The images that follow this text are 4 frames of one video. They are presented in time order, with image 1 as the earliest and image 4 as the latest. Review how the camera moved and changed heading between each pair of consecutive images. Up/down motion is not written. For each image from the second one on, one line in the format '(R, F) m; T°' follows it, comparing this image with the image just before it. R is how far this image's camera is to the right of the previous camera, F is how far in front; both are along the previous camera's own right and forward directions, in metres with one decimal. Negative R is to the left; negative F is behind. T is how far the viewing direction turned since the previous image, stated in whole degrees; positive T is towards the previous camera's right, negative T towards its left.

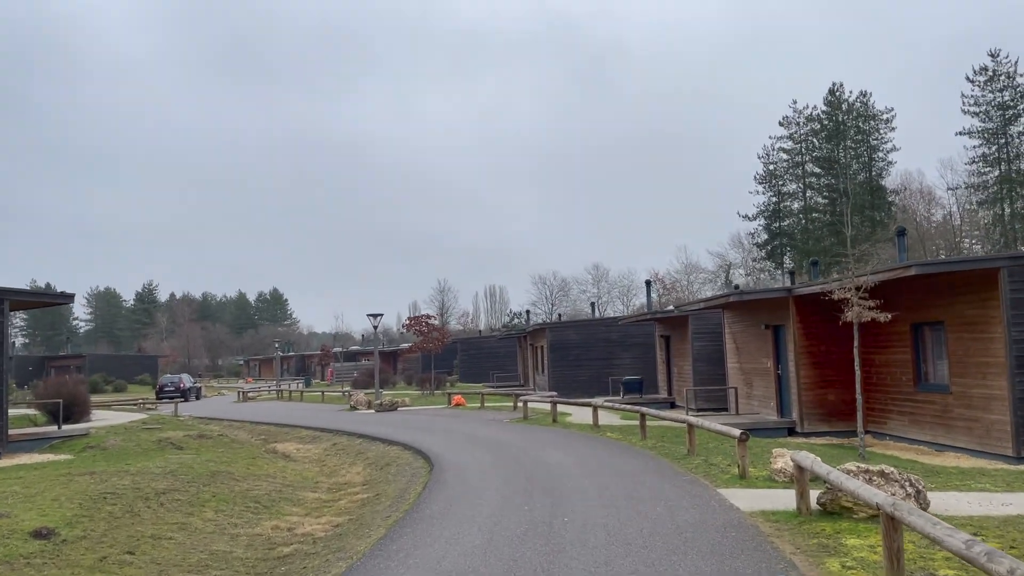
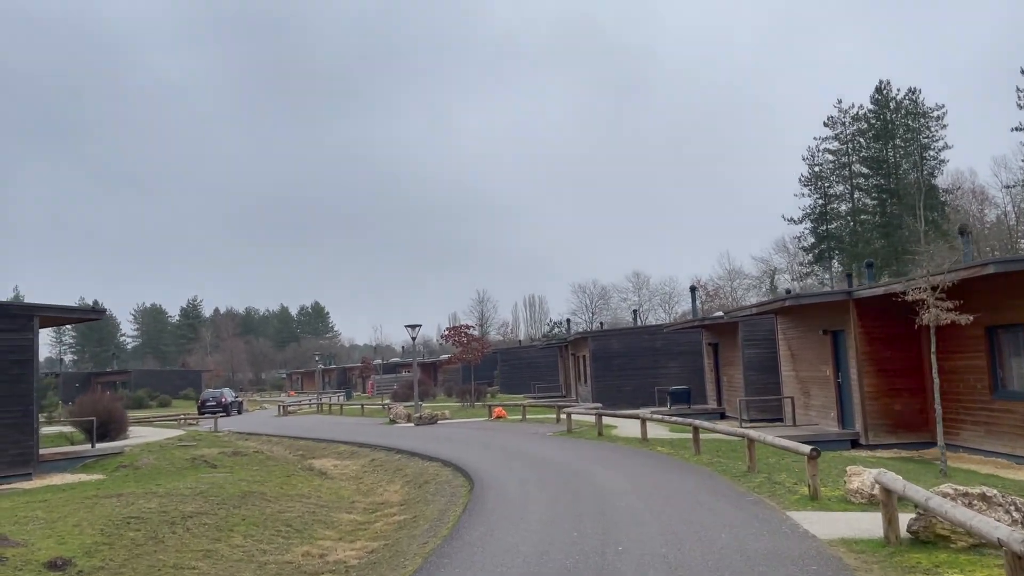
(0.0, +0.8) m; -3°
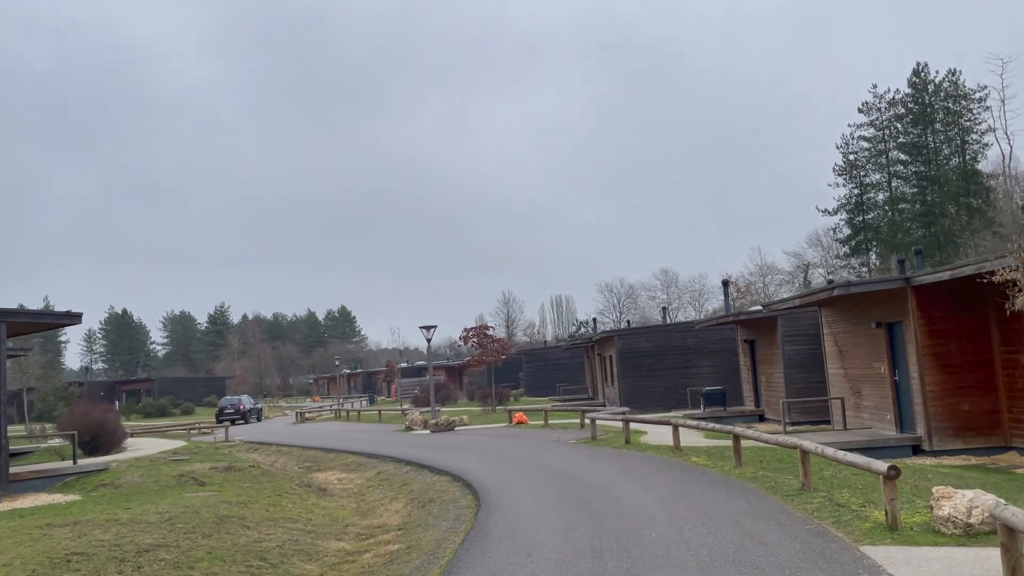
(+0.3, +1.6) m; -2°
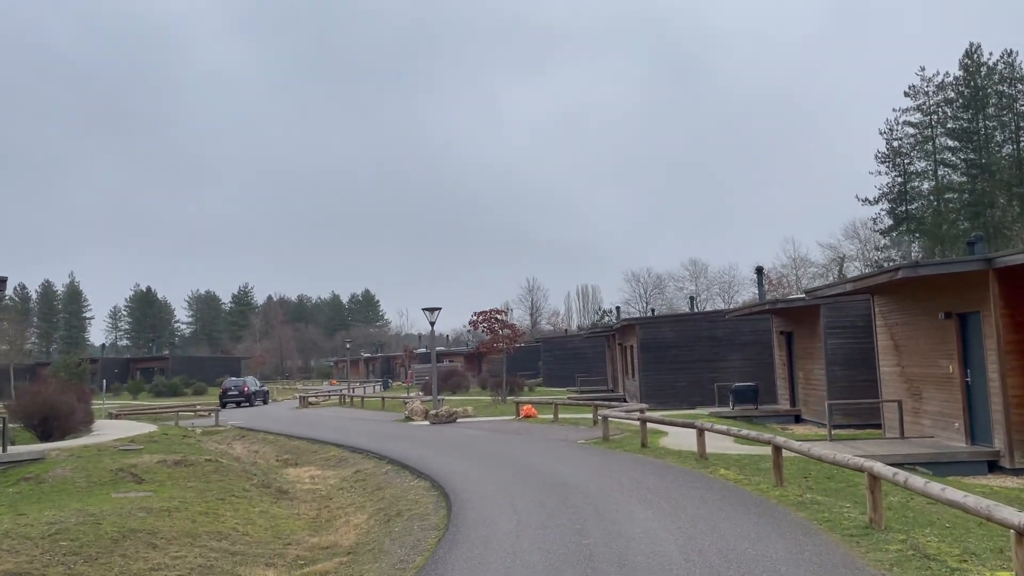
(+0.5, +2.4) m; -2°
